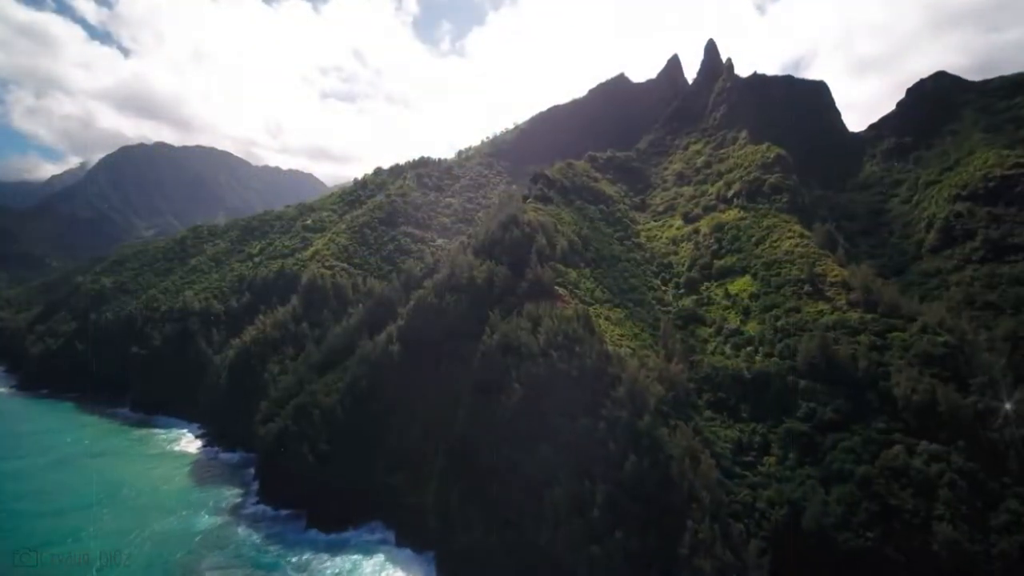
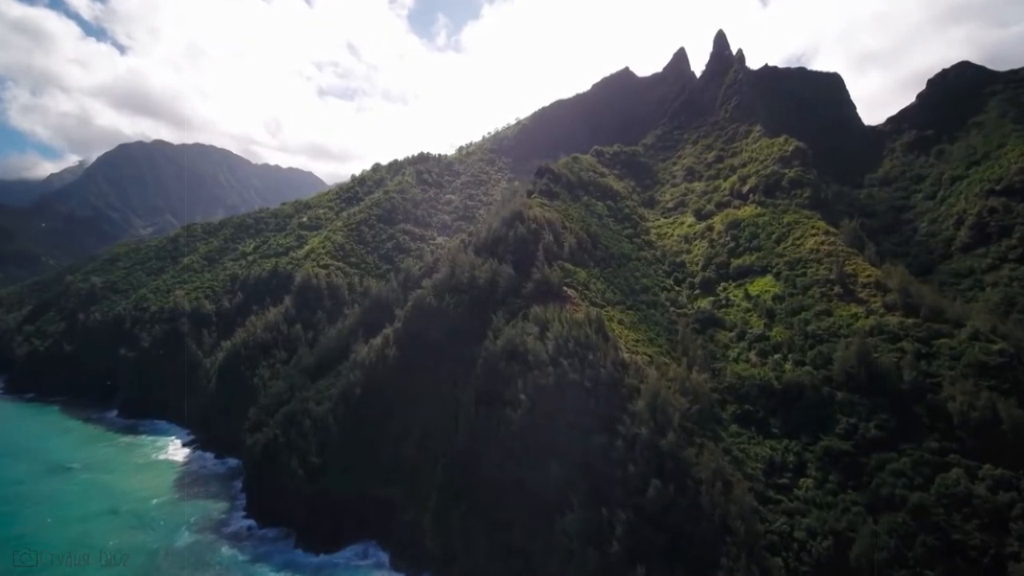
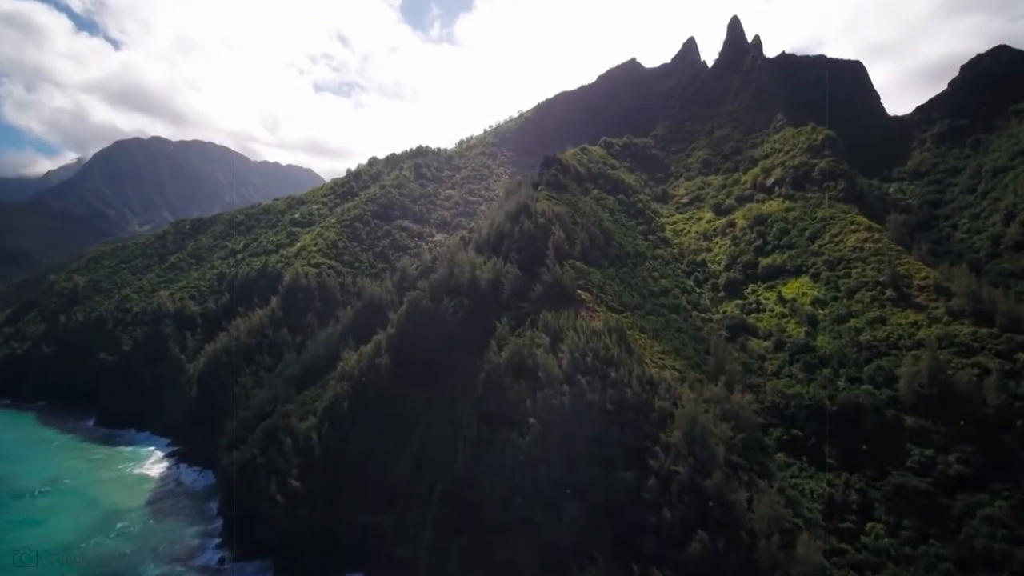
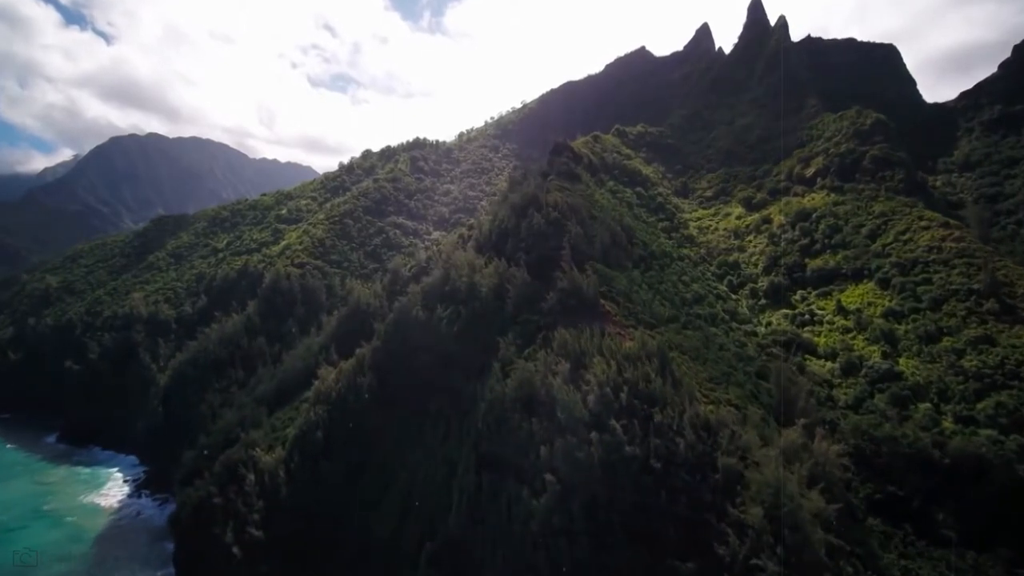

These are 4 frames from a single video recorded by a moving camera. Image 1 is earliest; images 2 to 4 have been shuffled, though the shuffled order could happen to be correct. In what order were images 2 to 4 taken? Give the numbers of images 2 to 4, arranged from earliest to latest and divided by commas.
2, 3, 4
